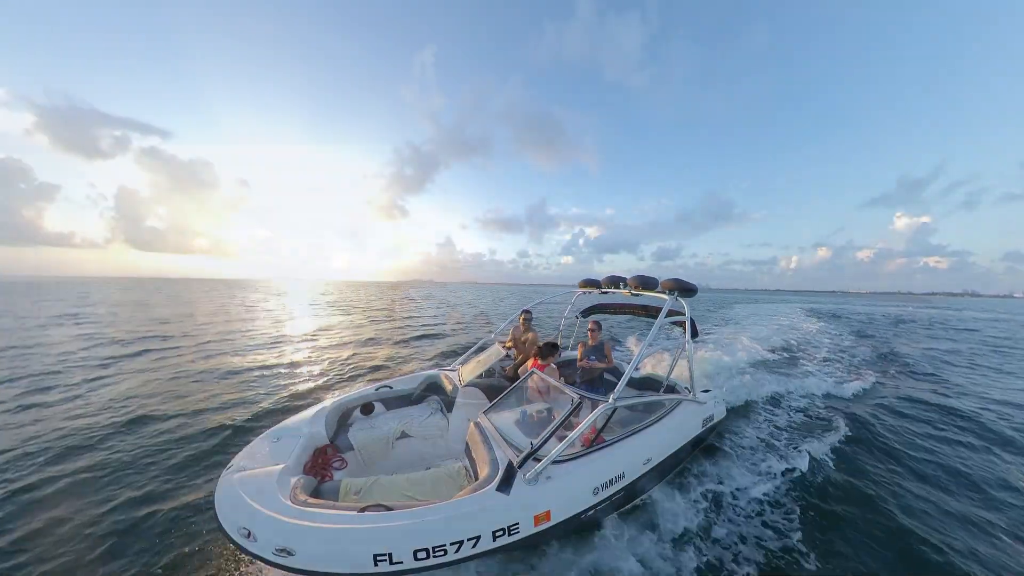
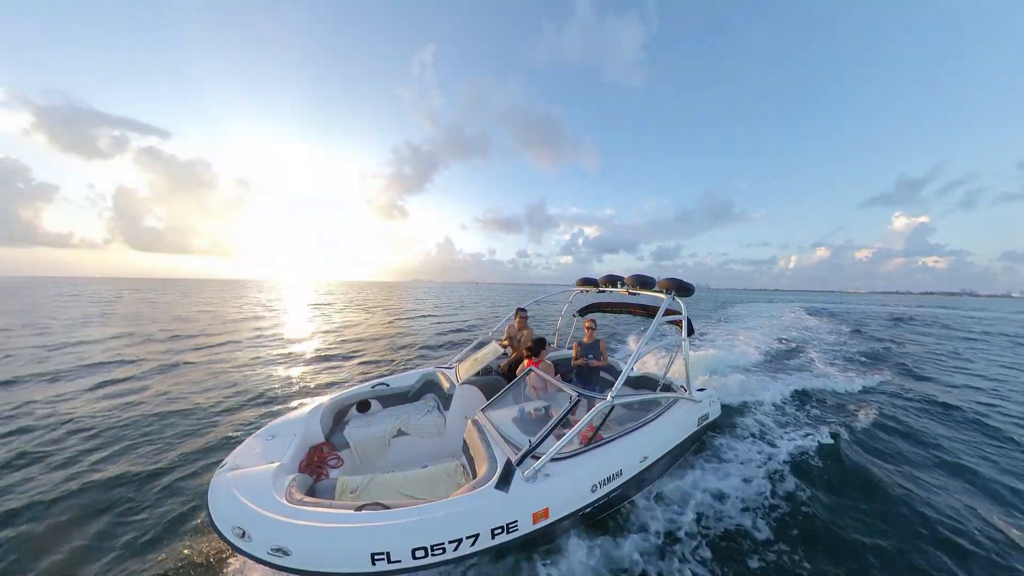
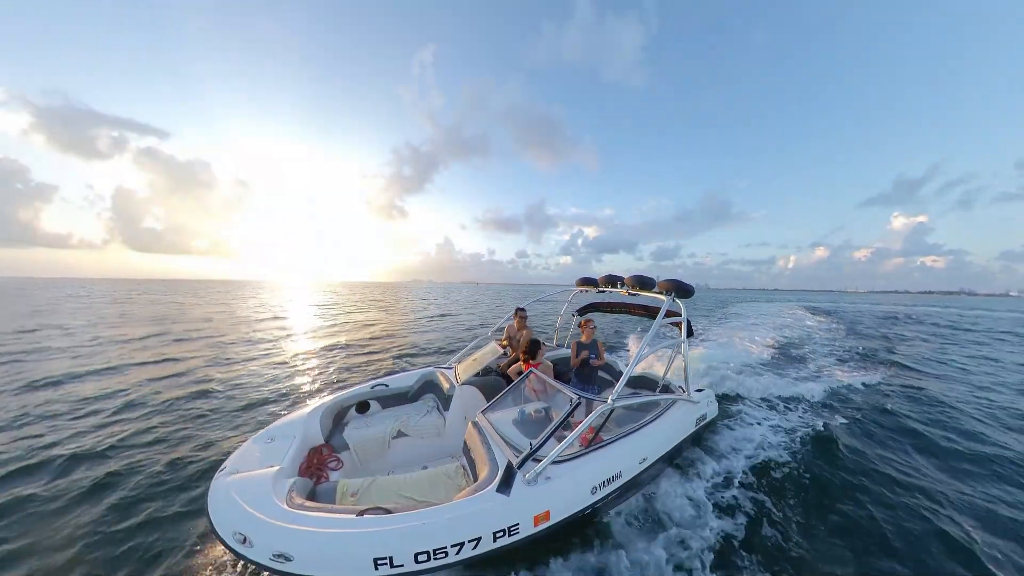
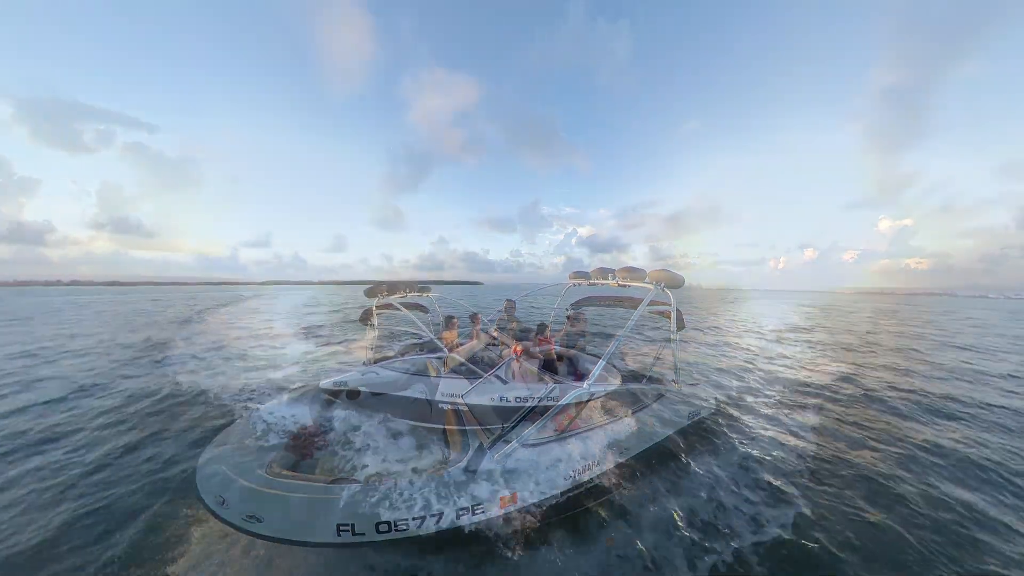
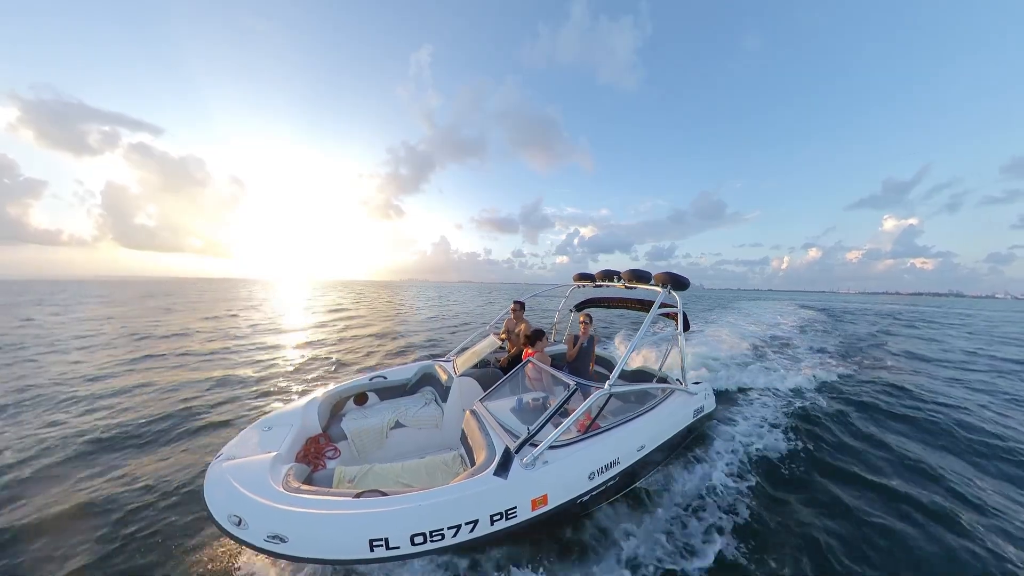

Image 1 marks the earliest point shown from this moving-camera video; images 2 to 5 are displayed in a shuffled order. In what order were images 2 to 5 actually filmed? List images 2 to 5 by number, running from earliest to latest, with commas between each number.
2, 3, 5, 4
